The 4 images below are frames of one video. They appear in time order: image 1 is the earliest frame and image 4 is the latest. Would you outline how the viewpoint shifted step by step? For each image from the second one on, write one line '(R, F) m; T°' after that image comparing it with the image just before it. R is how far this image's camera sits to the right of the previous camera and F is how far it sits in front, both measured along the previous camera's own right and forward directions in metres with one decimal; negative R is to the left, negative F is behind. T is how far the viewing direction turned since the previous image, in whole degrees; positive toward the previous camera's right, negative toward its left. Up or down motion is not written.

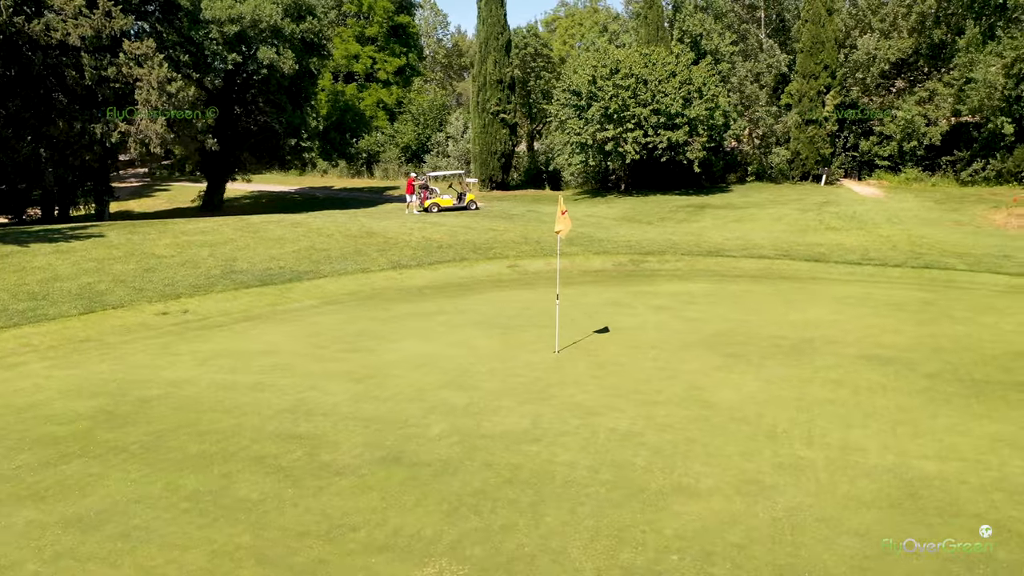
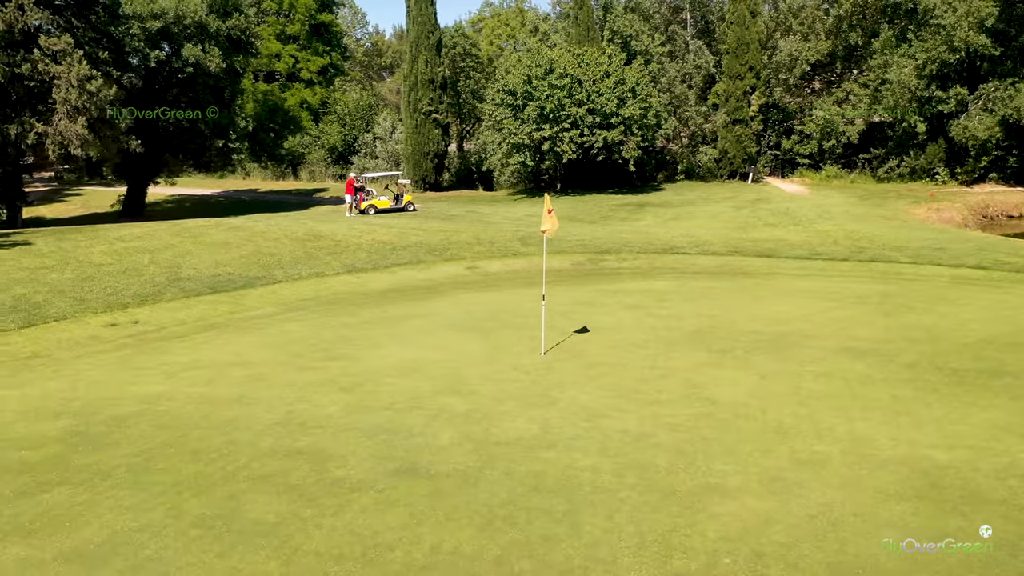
(-0.9, +0.3) m; +6°
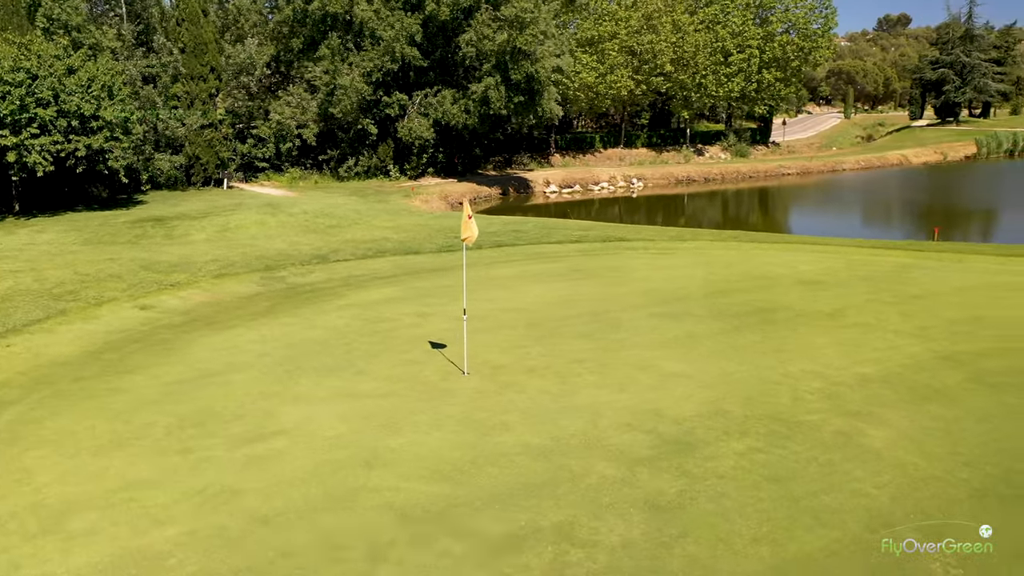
(-6.2, +3.4) m; +43°
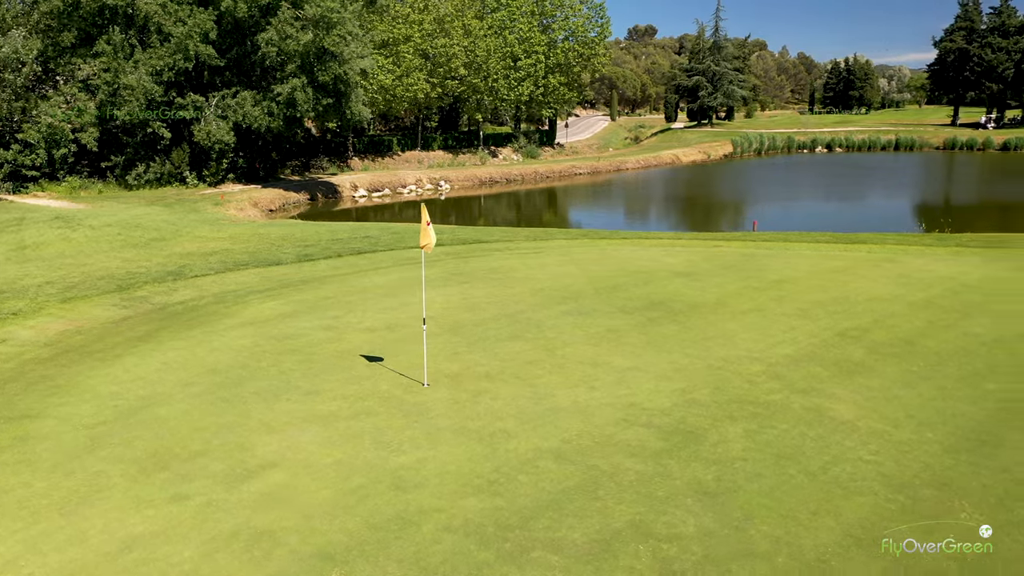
(-2.2, +0.4) m; +15°
